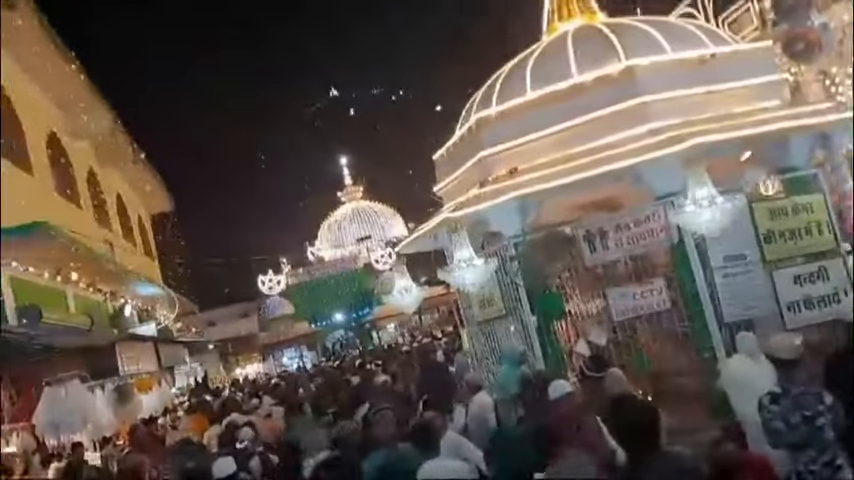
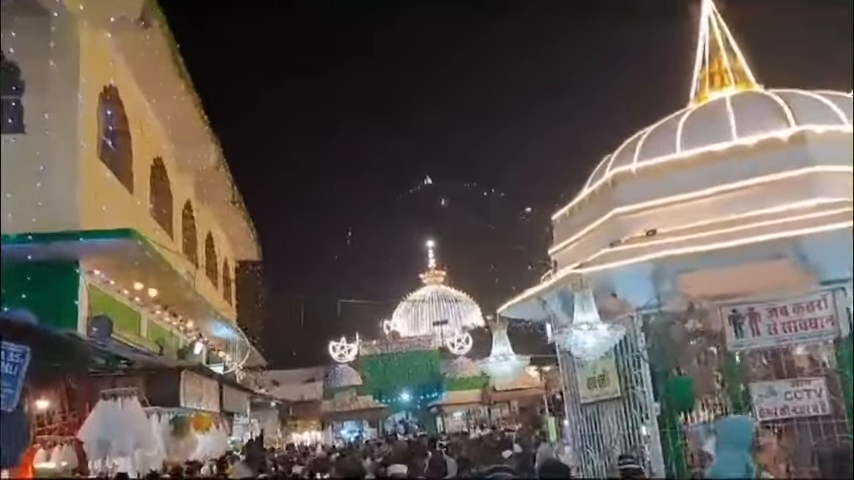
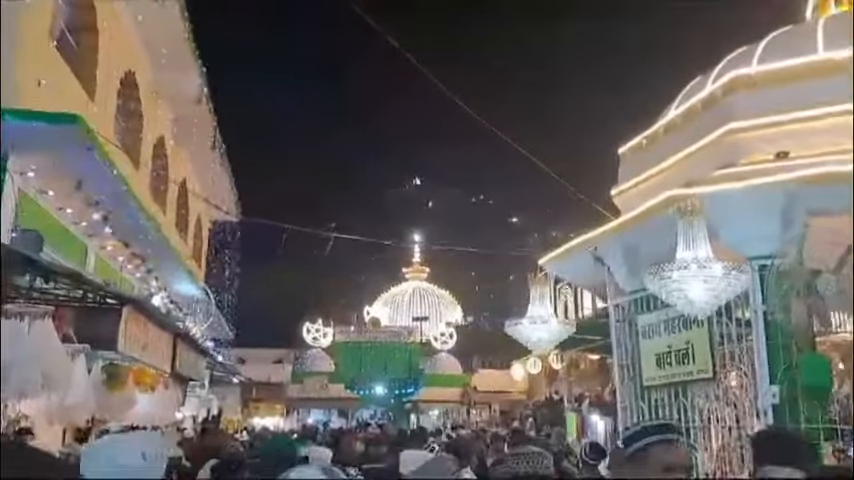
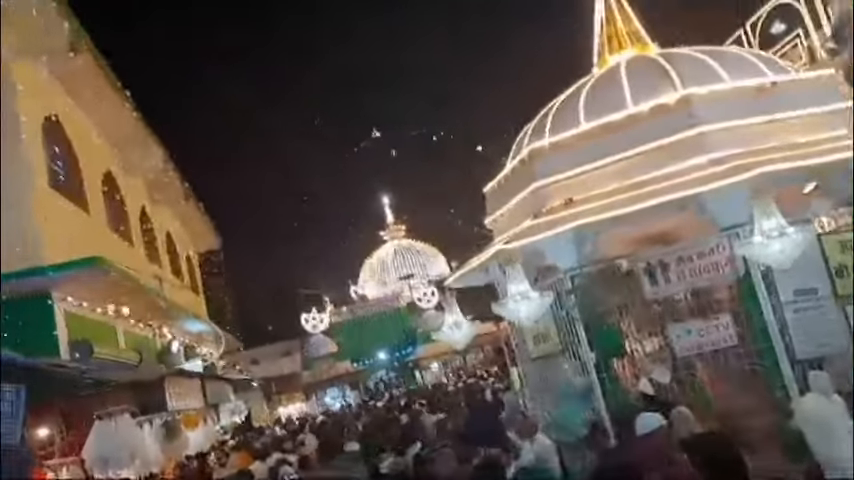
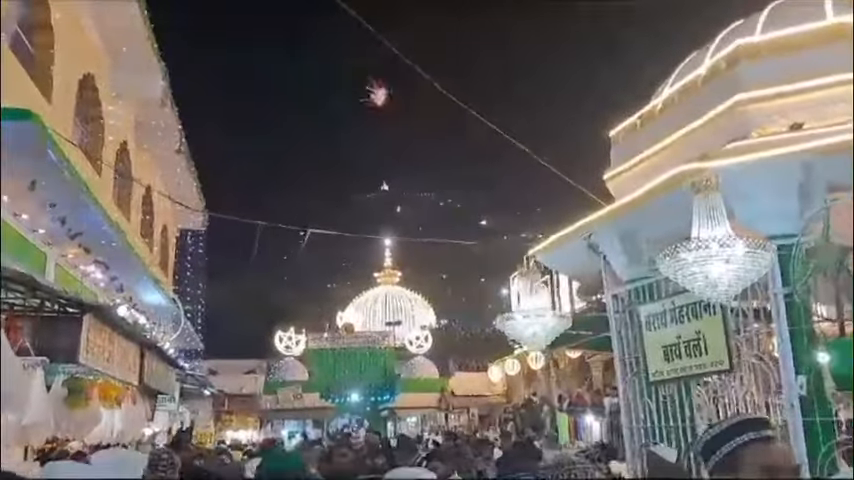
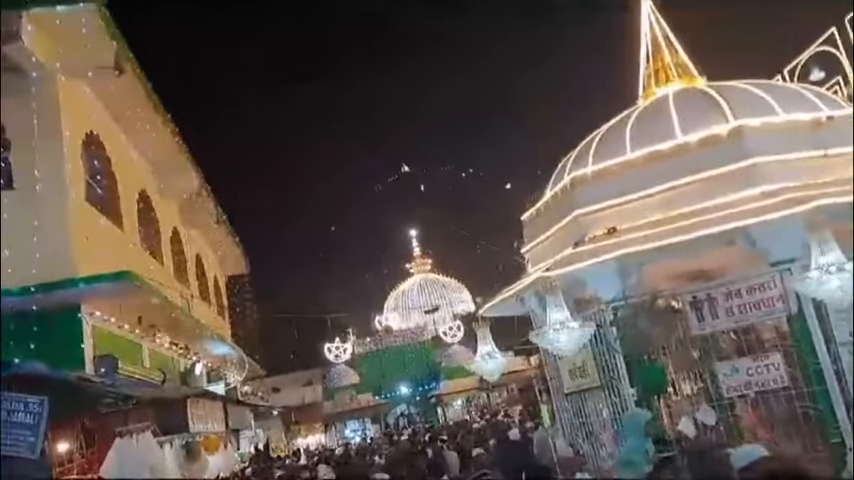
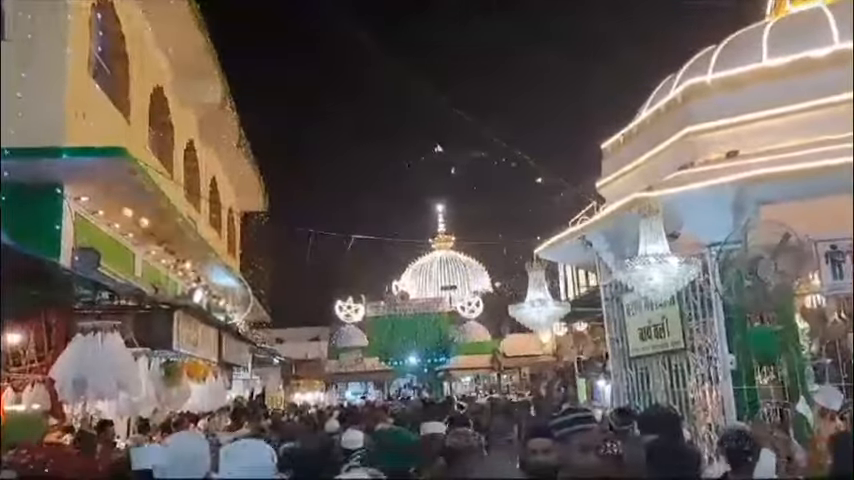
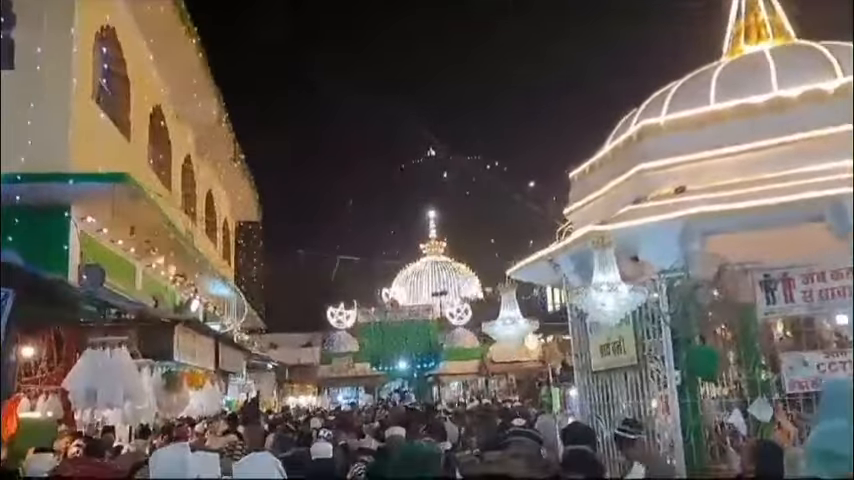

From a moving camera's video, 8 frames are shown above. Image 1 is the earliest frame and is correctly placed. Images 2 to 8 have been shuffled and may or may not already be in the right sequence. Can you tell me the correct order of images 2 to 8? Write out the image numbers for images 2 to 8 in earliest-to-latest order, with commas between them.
4, 6, 2, 8, 7, 3, 5
